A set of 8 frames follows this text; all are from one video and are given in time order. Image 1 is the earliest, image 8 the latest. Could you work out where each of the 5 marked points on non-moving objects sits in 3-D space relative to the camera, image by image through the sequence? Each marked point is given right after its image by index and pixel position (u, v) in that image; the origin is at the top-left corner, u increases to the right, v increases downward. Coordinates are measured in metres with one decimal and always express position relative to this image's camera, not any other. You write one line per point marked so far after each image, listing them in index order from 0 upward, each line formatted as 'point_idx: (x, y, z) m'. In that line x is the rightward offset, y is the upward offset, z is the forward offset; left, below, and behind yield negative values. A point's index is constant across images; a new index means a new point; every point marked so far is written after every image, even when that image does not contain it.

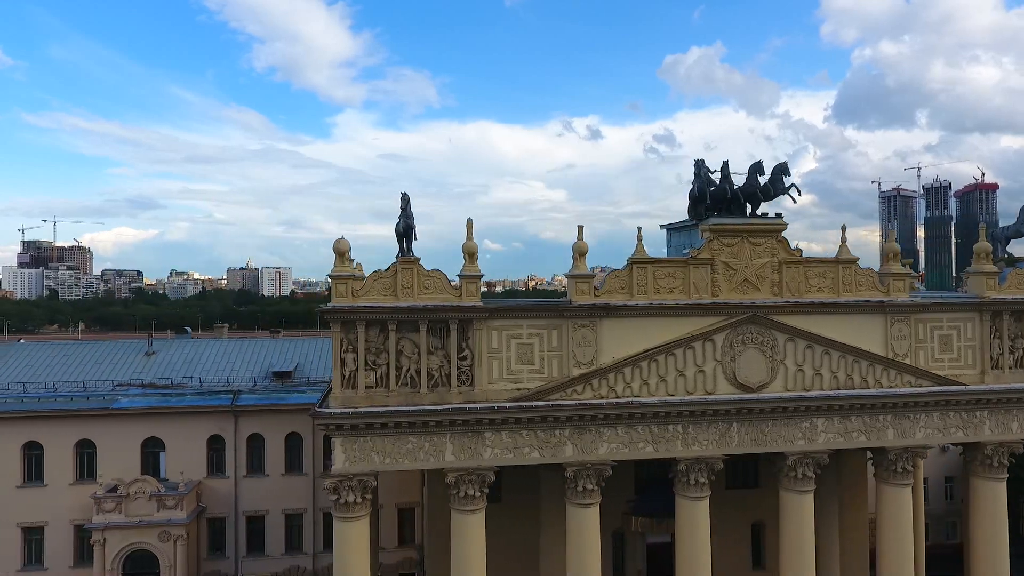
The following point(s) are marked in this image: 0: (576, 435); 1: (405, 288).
0: (+1.8, -4.1, +15.8) m
1: (-2.8, 0.0, +15.2) m
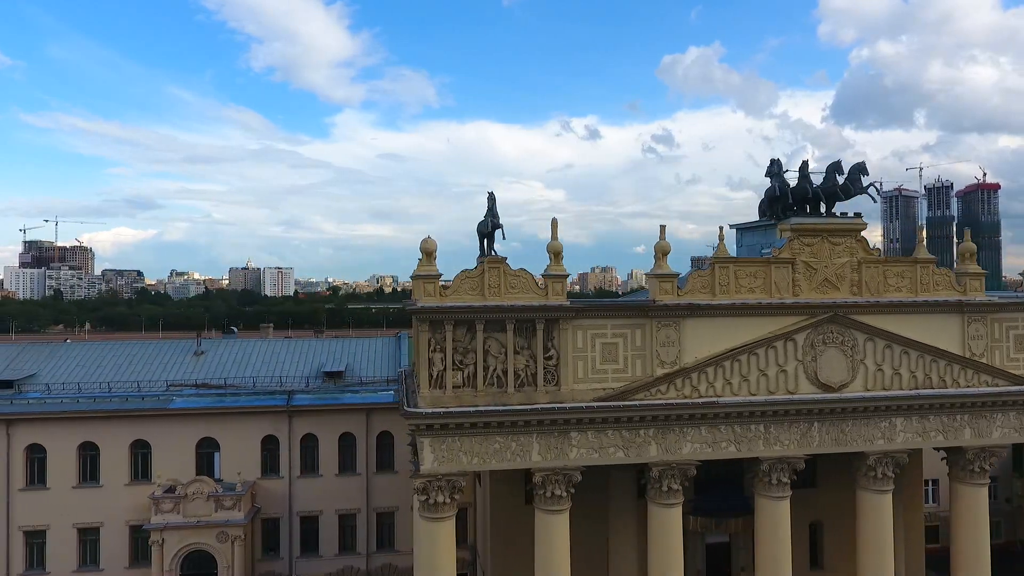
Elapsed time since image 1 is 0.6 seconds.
0: (+4.1, -4.1, +15.8) m
1: (-0.5, 0.0, +15.2) m
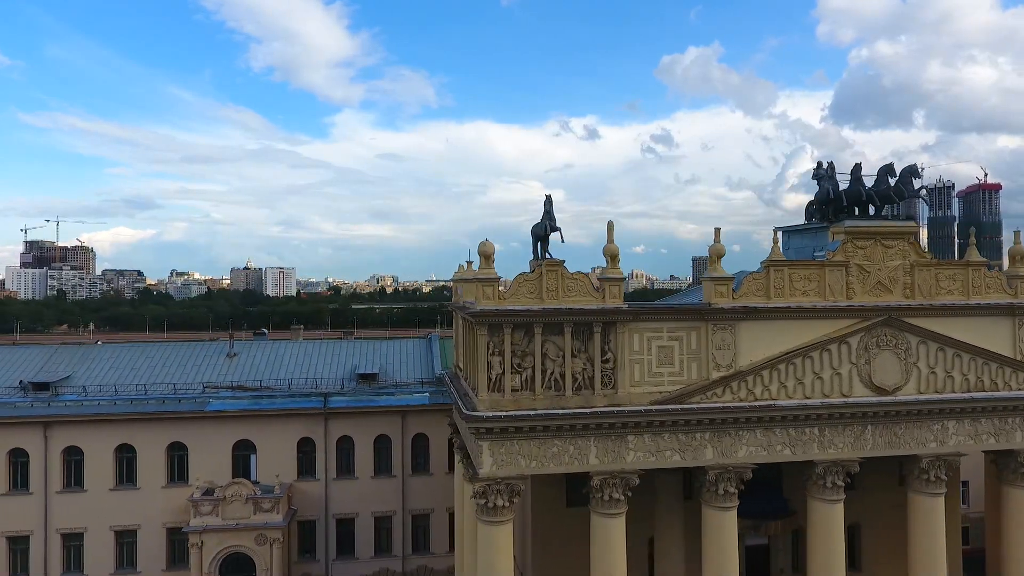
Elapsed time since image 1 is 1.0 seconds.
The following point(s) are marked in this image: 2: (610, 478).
0: (+5.6, -4.1, +15.7) m
1: (+1.0, -0.1, +15.1) m
2: (+2.6, -5.1, +15.2) m
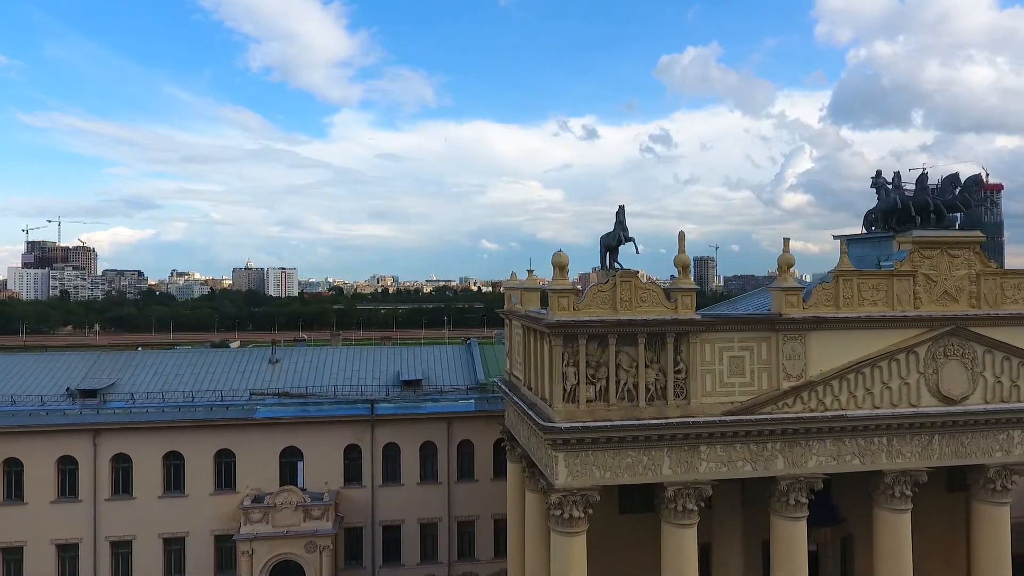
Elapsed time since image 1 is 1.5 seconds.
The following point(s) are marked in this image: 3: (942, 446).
0: (+7.6, -4.4, +15.8) m
1: (+3.0, -0.3, +15.2) m
2: (+4.6, -5.3, +15.2) m
3: (+12.4, -4.5, +16.5) m
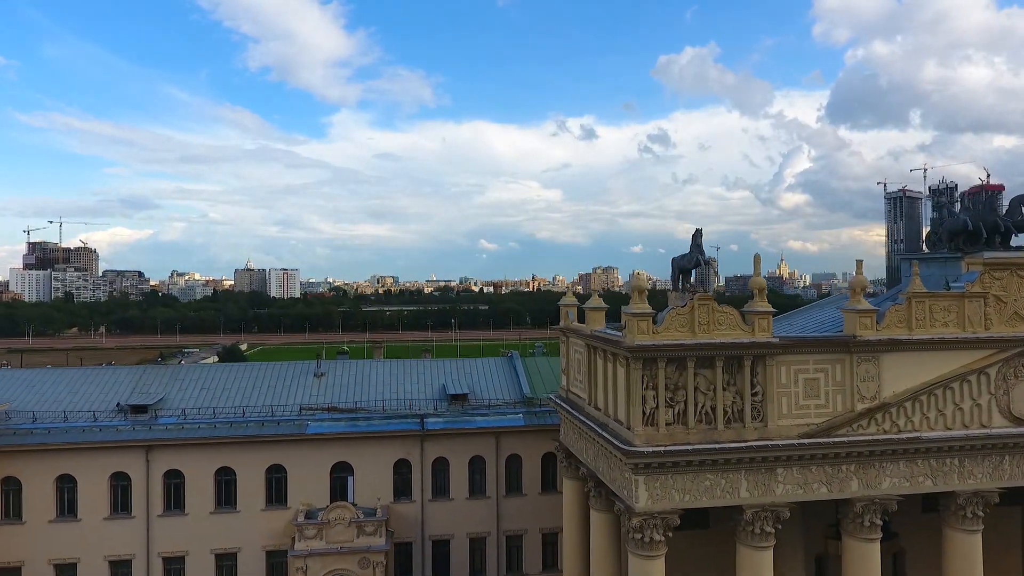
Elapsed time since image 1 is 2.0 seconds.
0: (+9.6, -5.0, +15.8) m
1: (+5.0, -1.0, +15.2) m
2: (+6.6, -6.0, +15.3) m
3: (+14.5, -5.2, +16.5) m
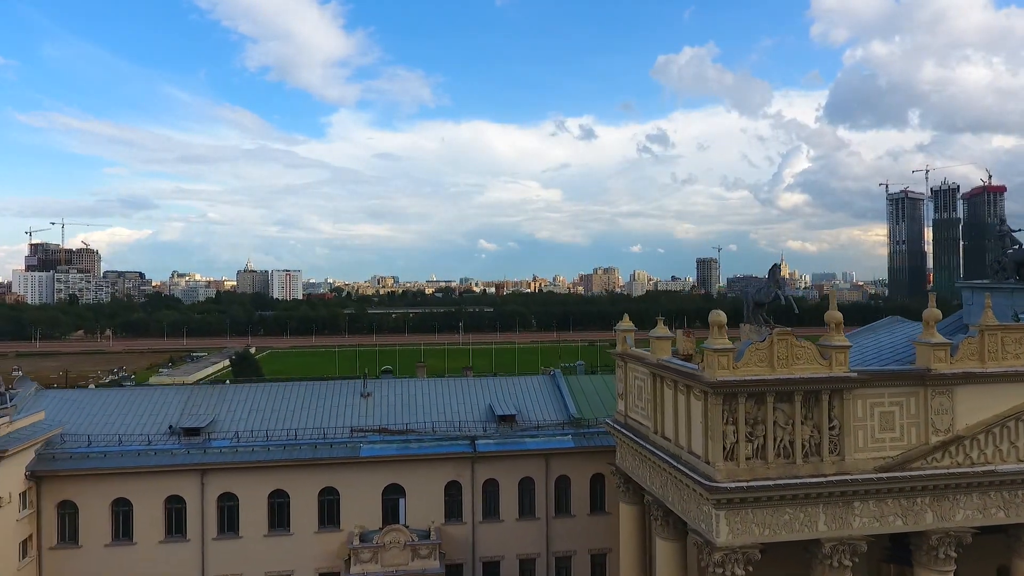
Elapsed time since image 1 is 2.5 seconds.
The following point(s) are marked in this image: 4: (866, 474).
0: (+11.8, -6.0, +15.9) m
1: (+7.2, -1.9, +15.3) m
2: (+8.8, -6.9, +15.4) m
3: (+16.6, -6.1, +16.6) m
4: (+9.5, -5.0, +15.5) m
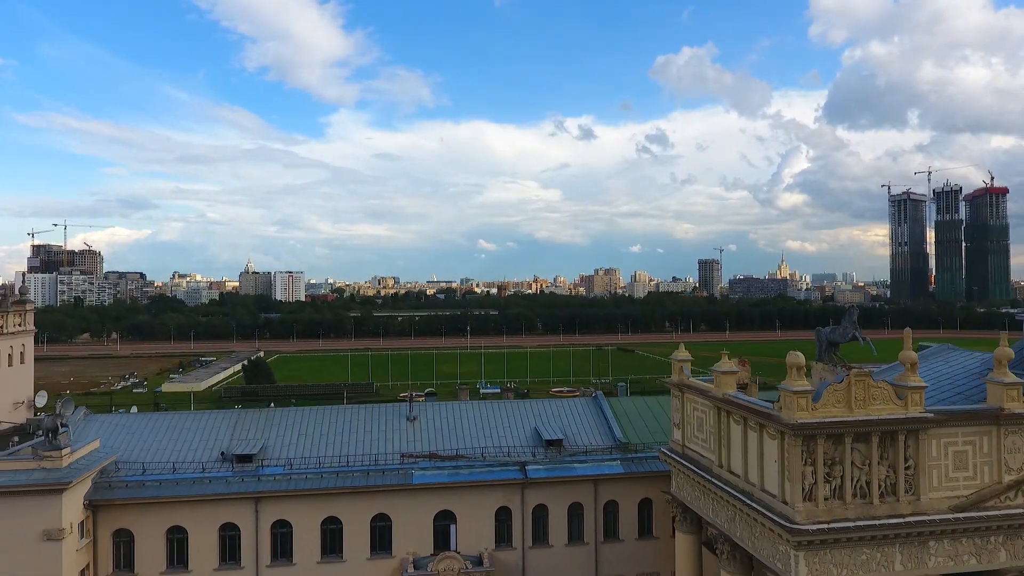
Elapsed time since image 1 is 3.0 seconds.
0: (+13.9, -7.1, +16.0) m
1: (+9.3, -3.0, +15.4) m
2: (+10.9, -8.0, +15.4) m
3: (+18.7, -7.2, +16.7) m
4: (+11.6, -6.1, +15.6) m
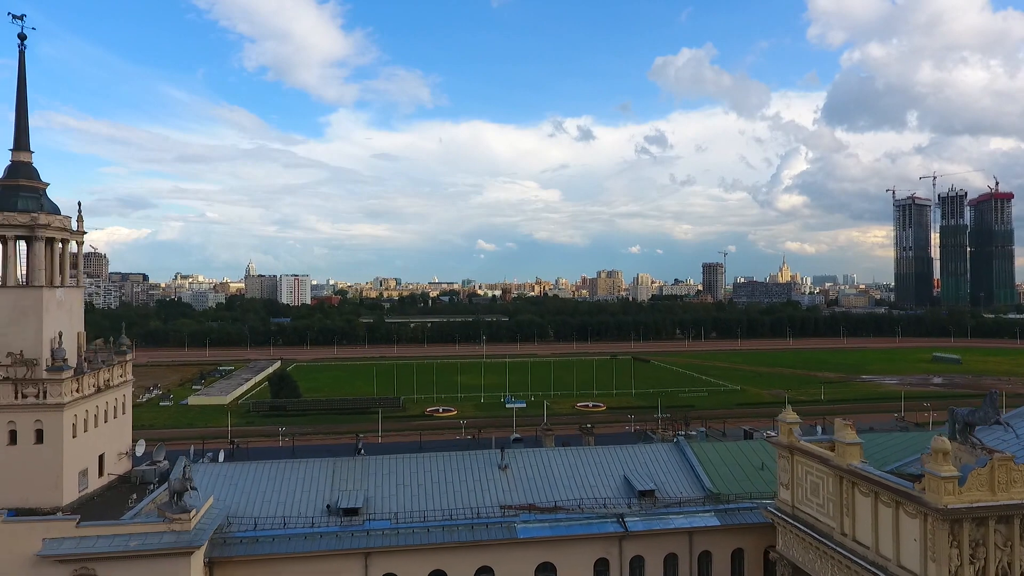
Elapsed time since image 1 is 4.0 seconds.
0: (+18.1, -9.5, +16.4) m
1: (+13.5, -5.4, +15.8) m
2: (+15.1, -10.4, +15.9) m
3: (+22.9, -9.6, +17.2) m
4: (+15.9, -8.5, +16.0) m
